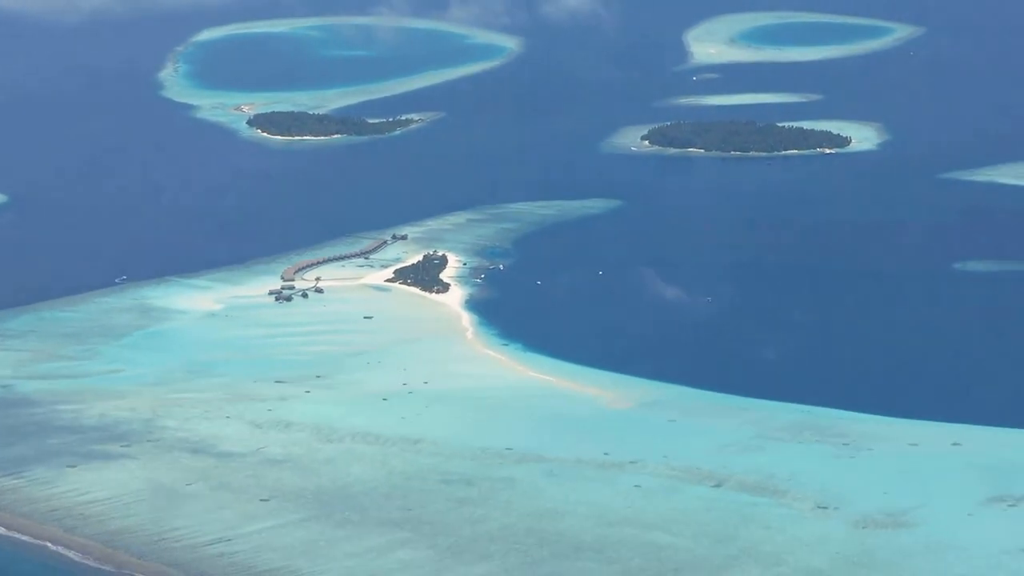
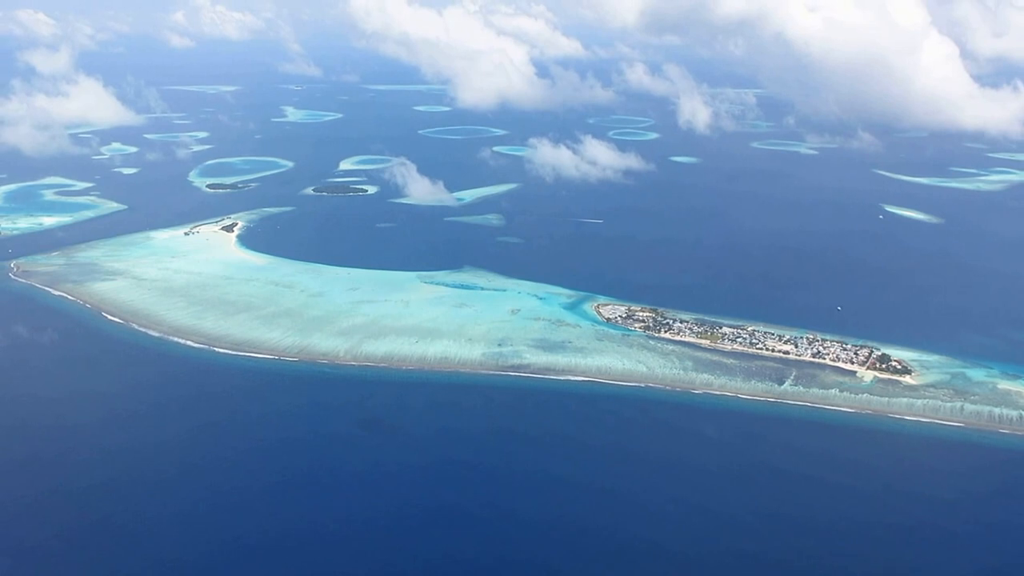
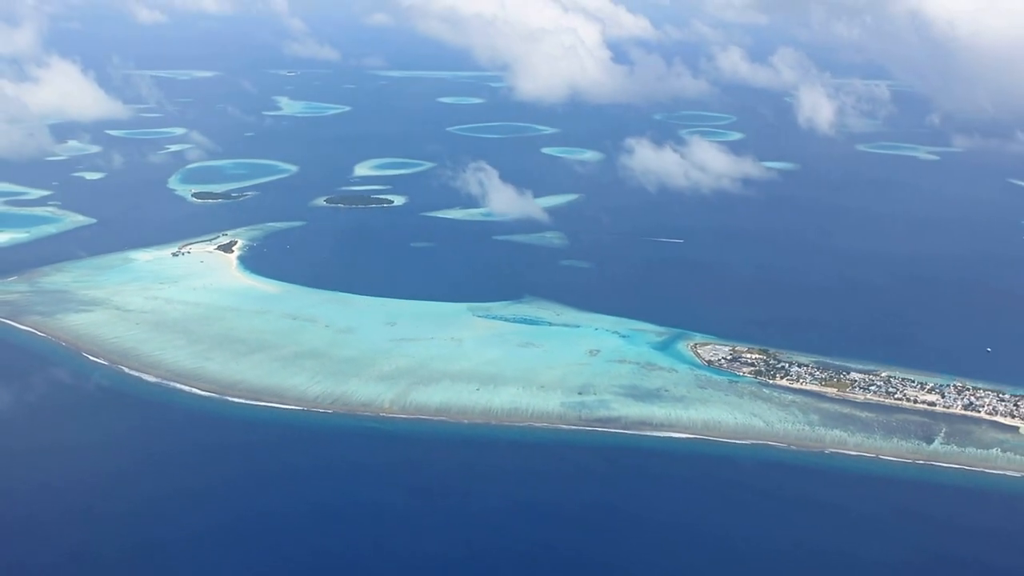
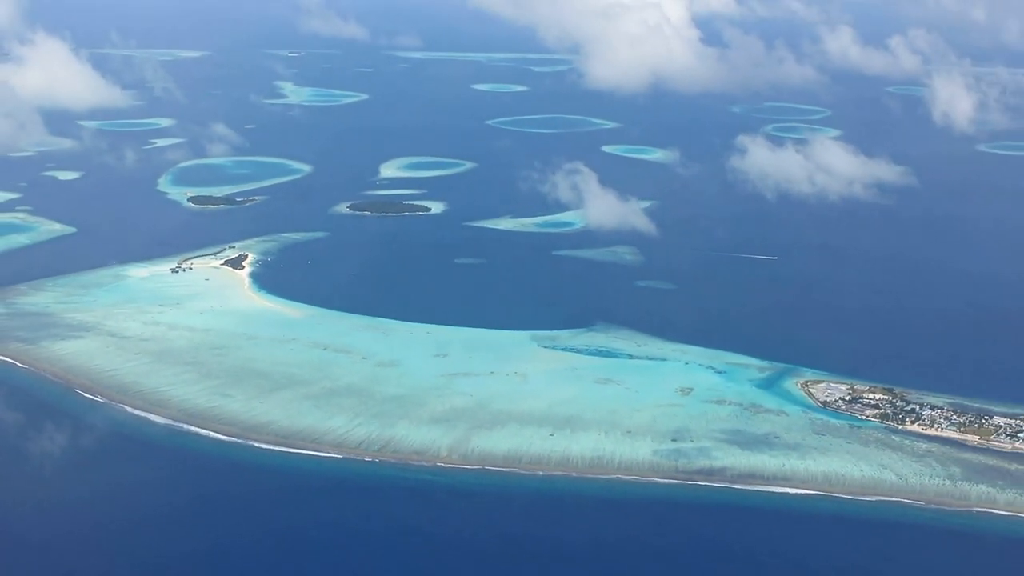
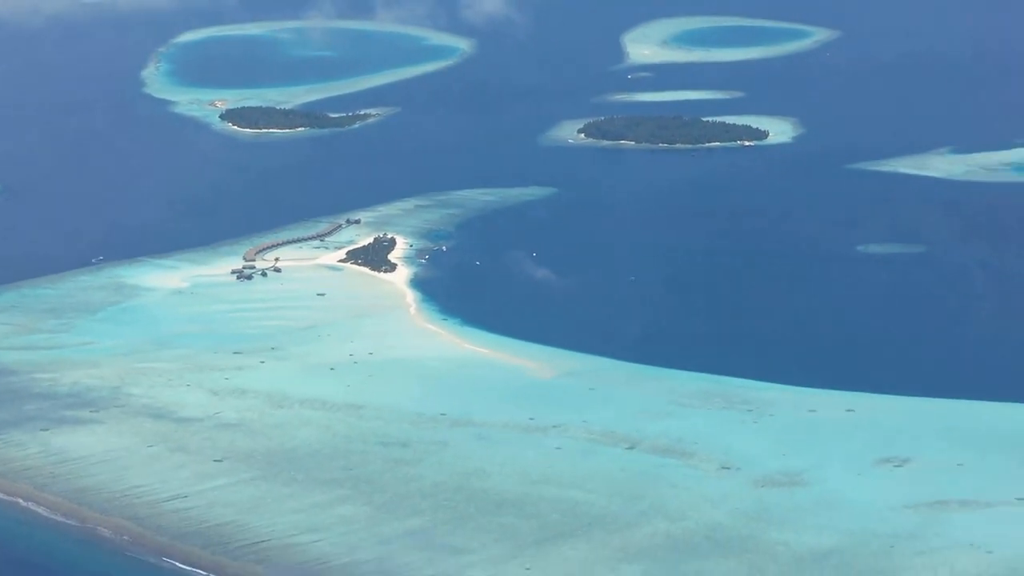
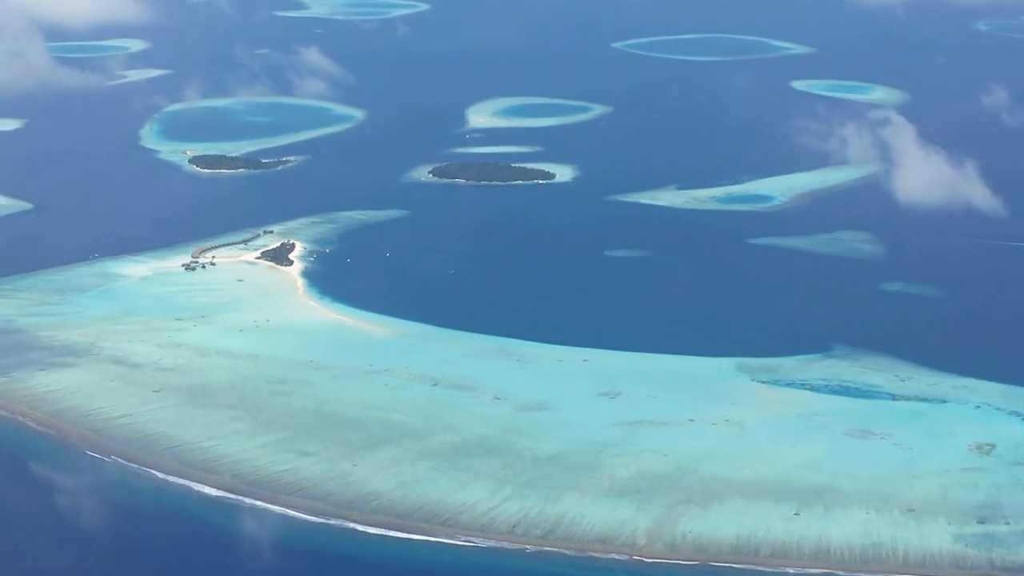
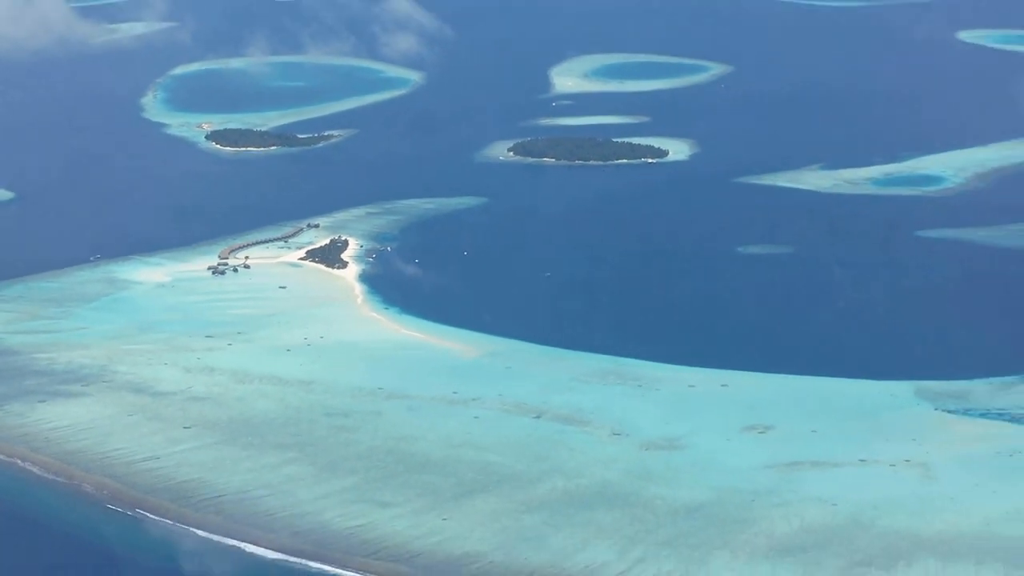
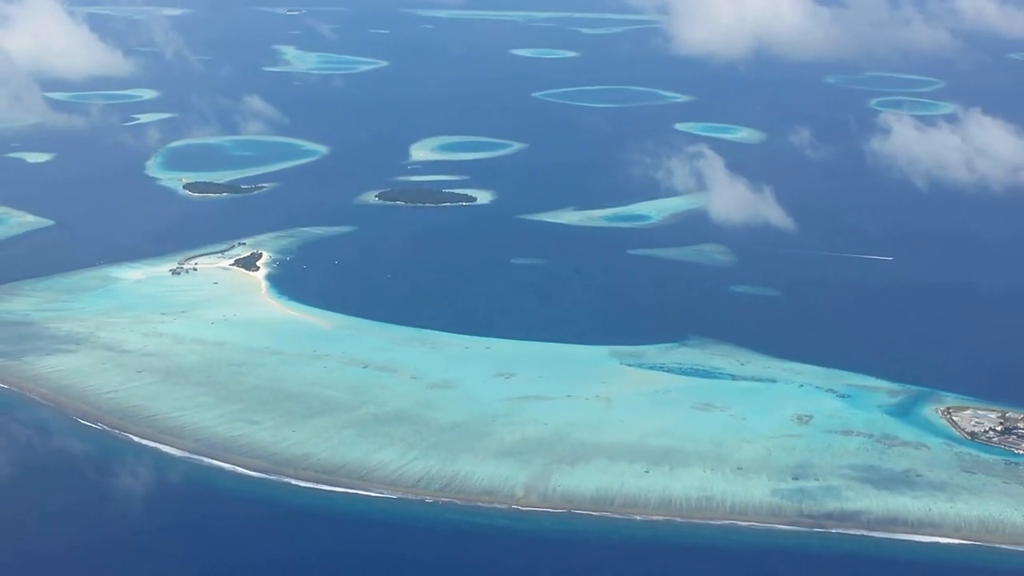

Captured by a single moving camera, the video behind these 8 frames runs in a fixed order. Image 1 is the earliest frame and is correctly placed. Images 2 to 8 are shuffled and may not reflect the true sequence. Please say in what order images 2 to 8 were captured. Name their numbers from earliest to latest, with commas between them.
5, 7, 6, 8, 4, 3, 2
